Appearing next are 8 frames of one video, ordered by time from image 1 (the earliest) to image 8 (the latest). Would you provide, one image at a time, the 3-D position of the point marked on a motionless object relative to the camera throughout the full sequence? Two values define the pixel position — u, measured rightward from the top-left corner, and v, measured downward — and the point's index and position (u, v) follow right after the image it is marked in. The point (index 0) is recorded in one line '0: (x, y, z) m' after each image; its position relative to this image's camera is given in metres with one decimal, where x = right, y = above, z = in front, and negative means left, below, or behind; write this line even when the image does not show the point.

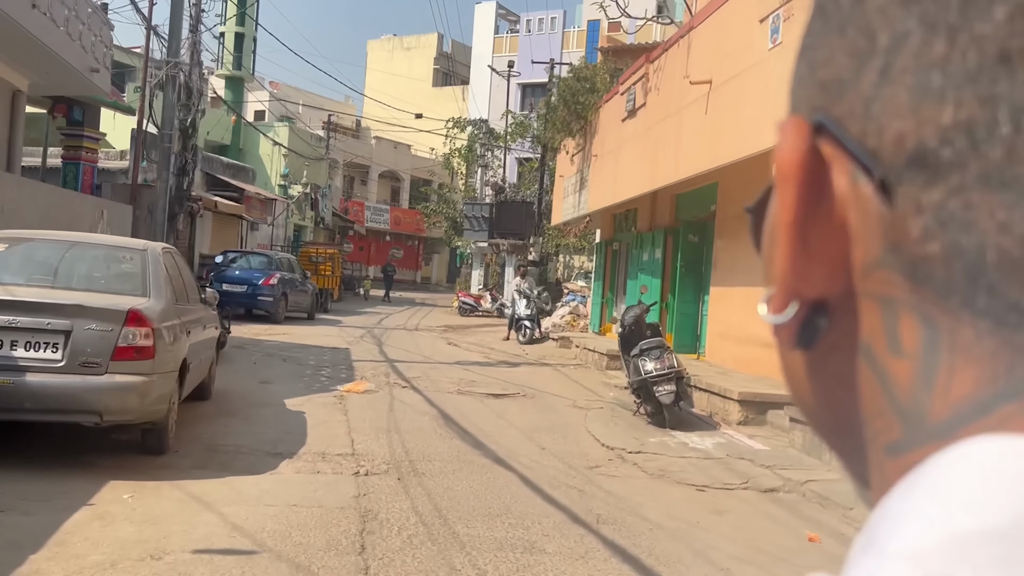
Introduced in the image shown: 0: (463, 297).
0: (-1.0, -0.3, +19.0) m
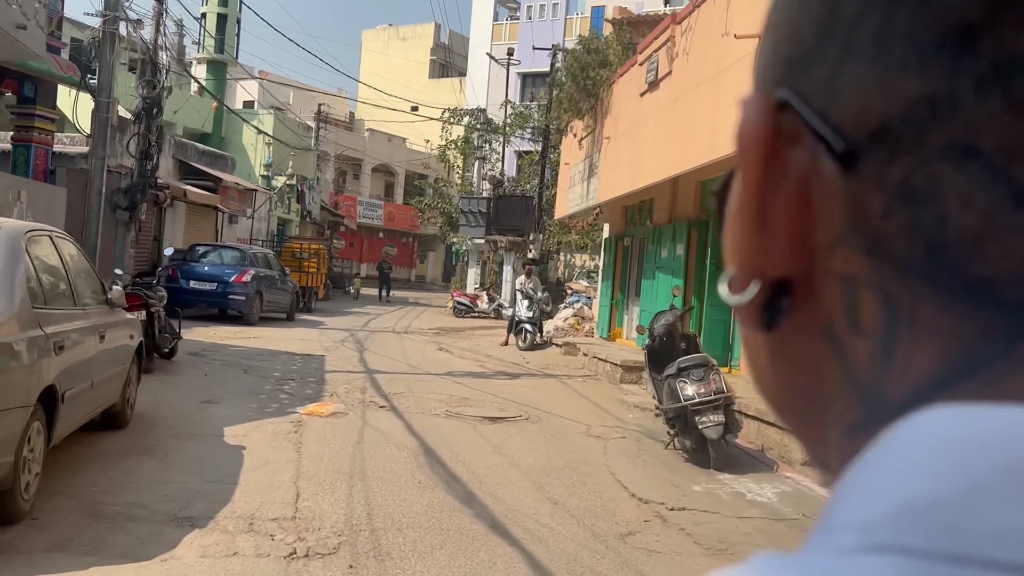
0: (-1.0, -0.3, +18.4) m
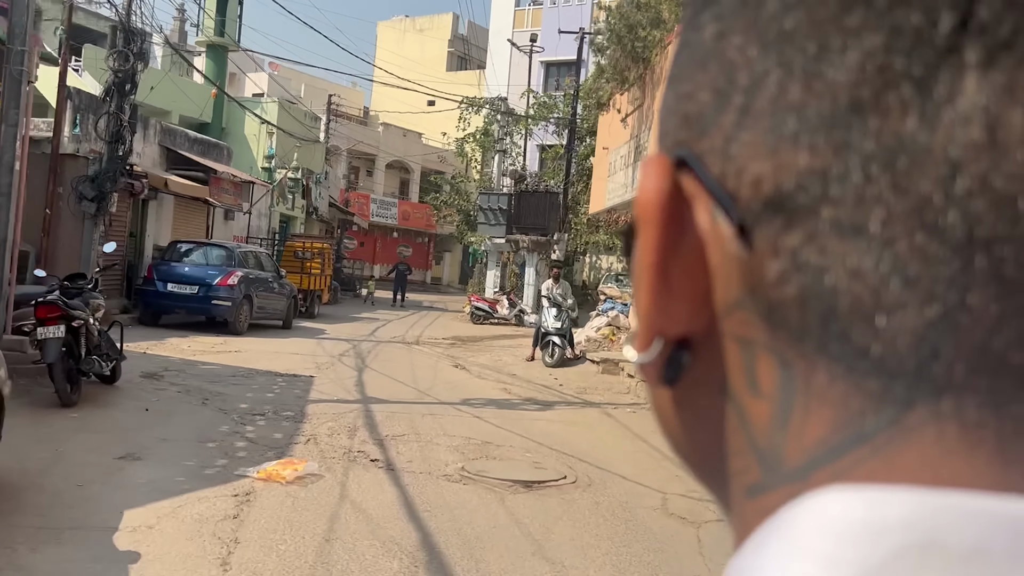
0: (-0.6, -0.3, +17.7) m
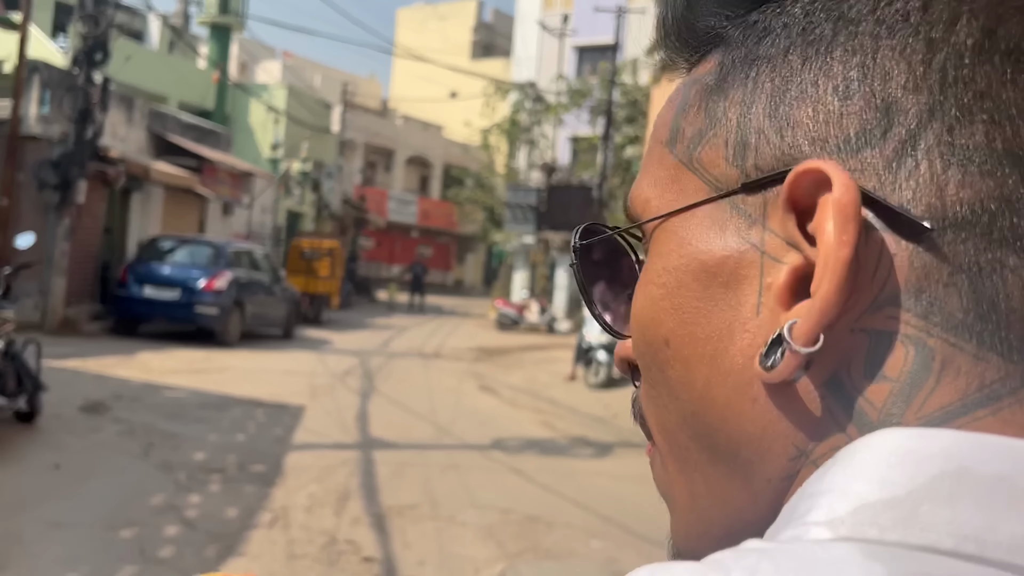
0: (-0.2, -0.4, +17.1) m
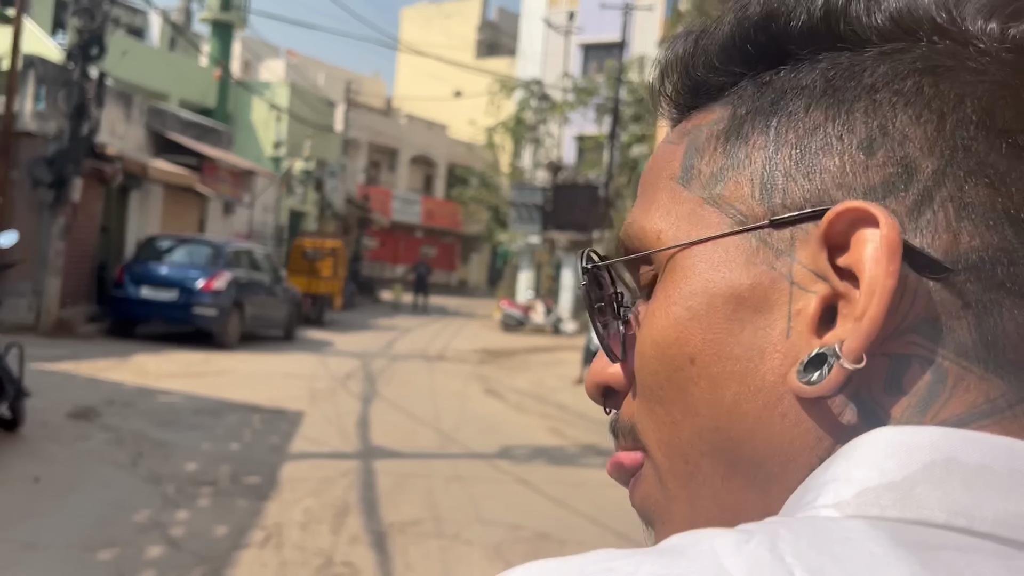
0: (-0.1, -0.4, +17.0) m
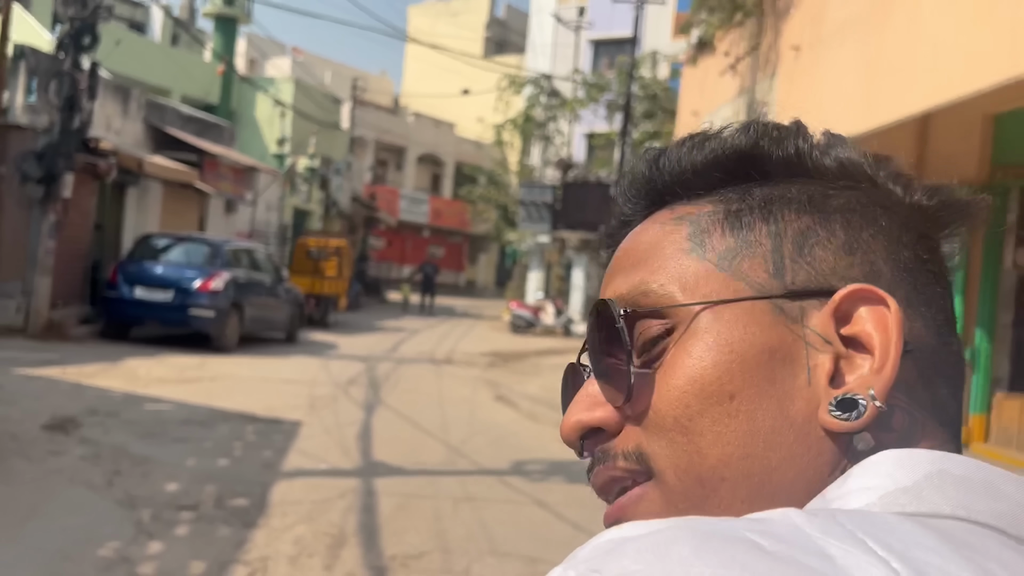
0: (+0.1, -0.4, +16.8) m
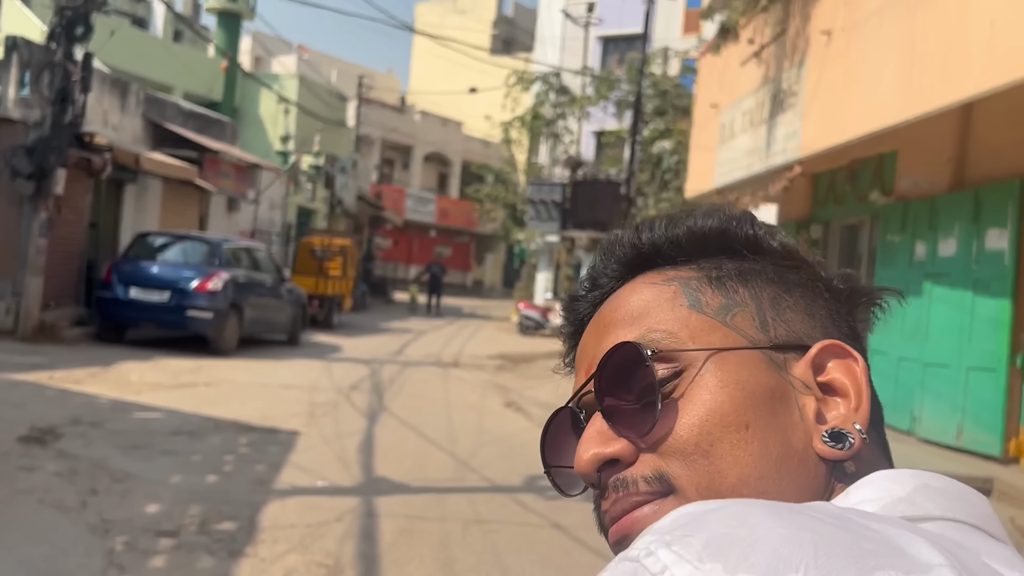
0: (+0.2, -0.4, +16.7) m
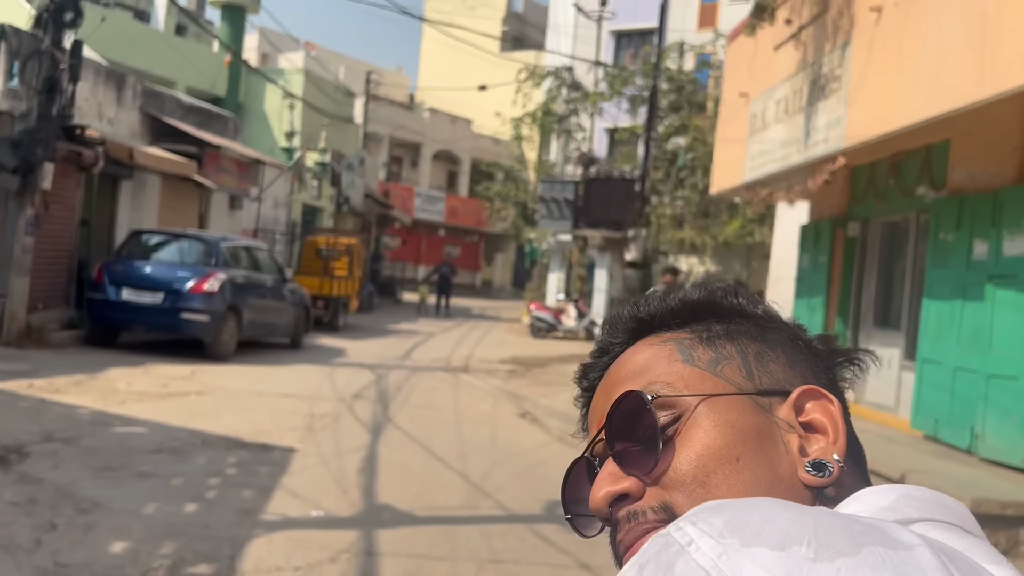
0: (+0.4, -0.4, +16.5) m
